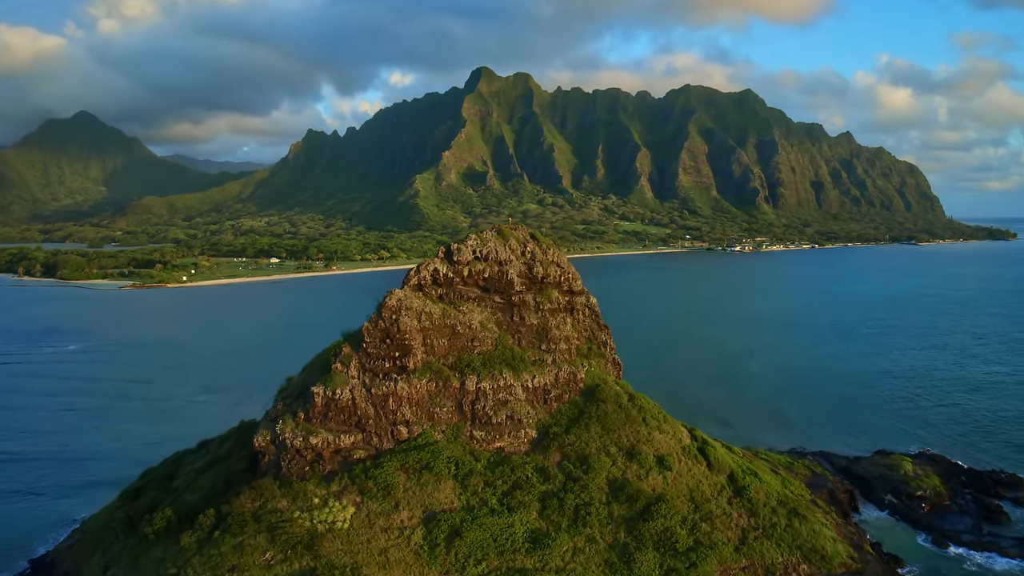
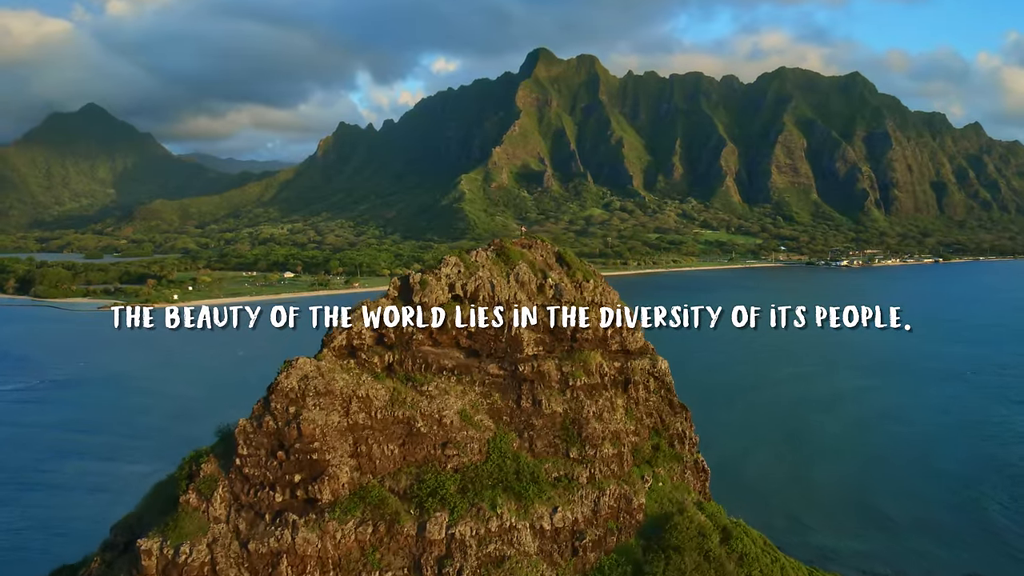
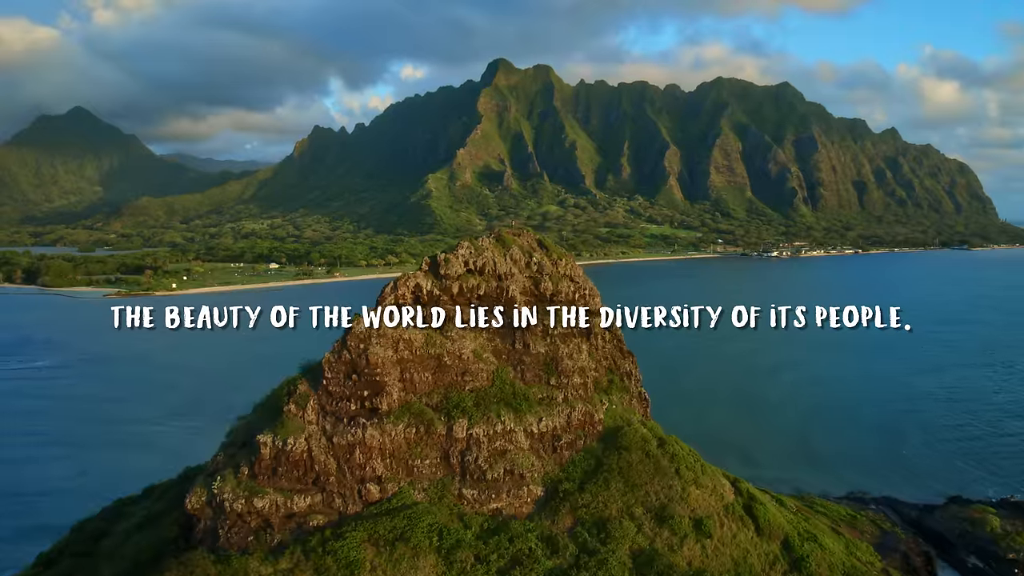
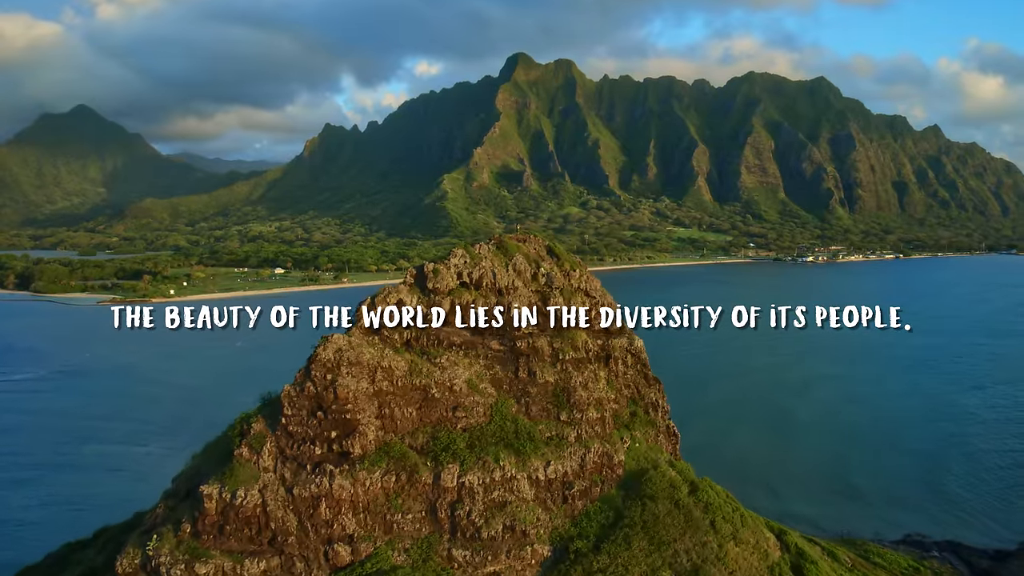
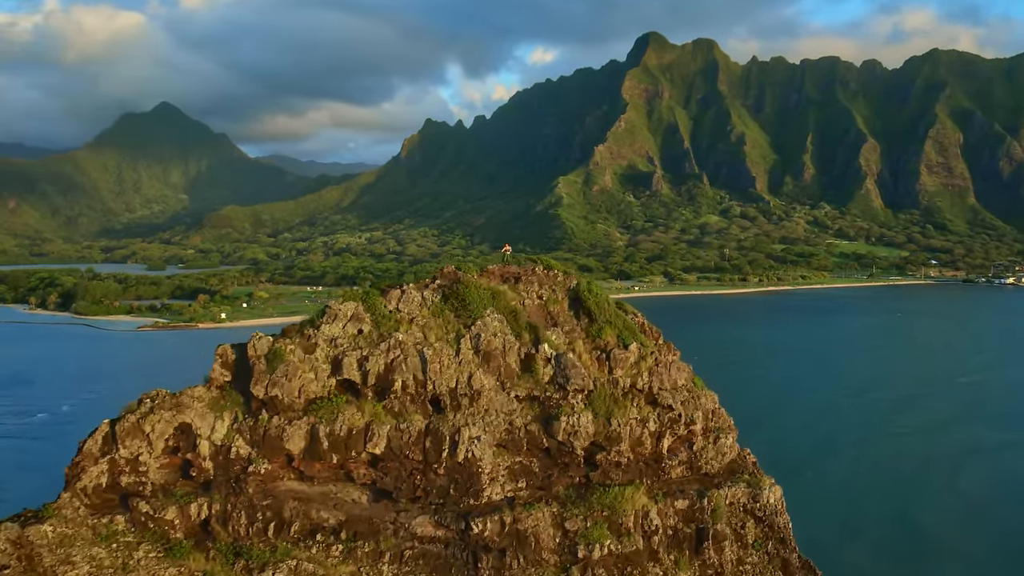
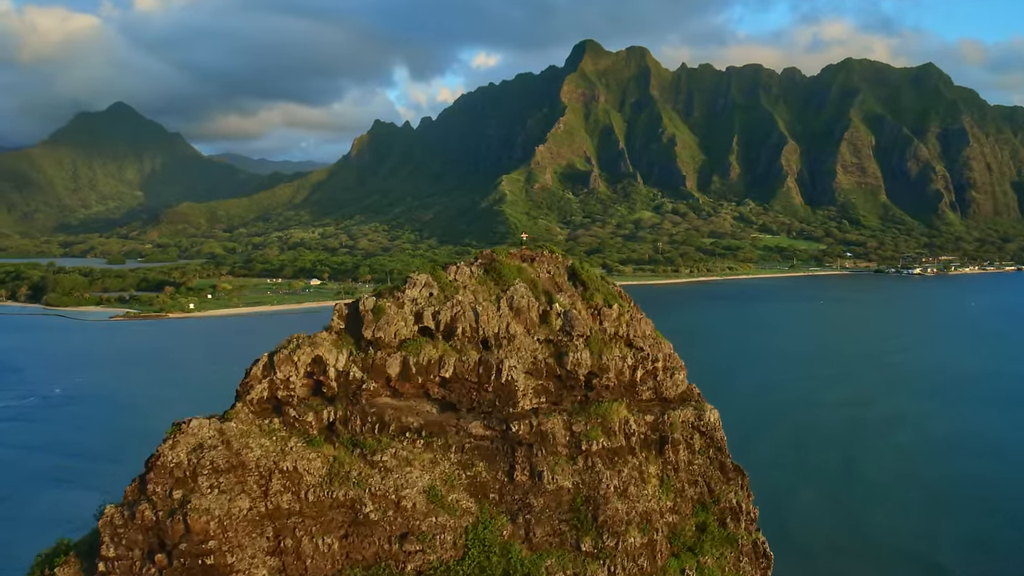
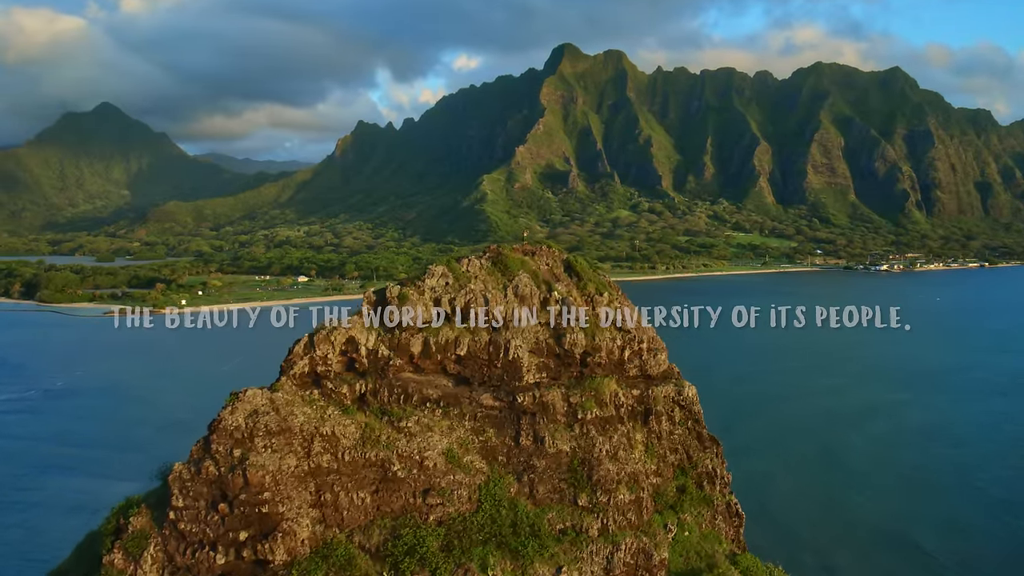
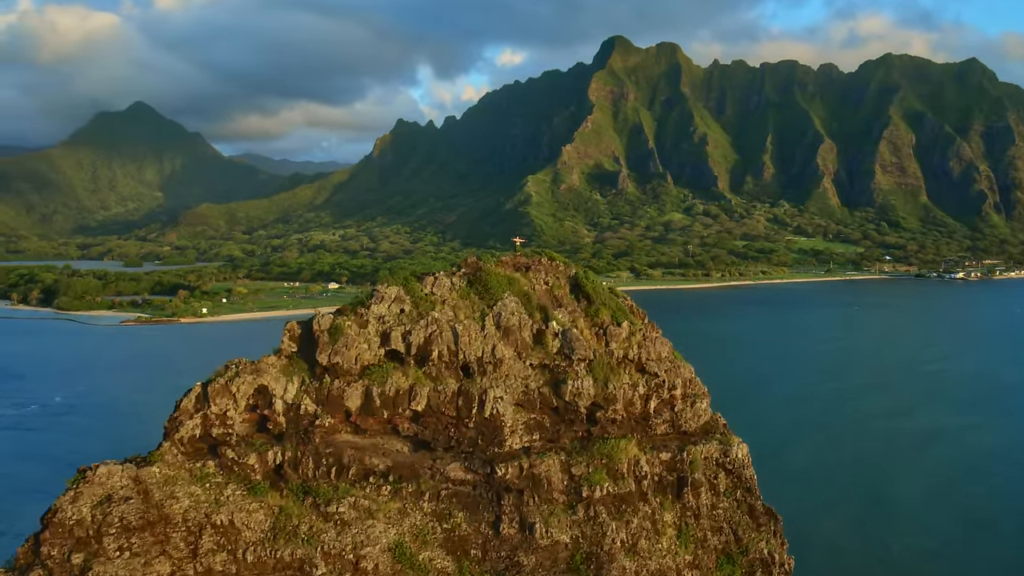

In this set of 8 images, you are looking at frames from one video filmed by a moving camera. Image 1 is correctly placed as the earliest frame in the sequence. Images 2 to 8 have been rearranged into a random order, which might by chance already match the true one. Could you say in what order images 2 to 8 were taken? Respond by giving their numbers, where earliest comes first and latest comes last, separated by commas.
3, 4, 2, 7, 6, 8, 5
